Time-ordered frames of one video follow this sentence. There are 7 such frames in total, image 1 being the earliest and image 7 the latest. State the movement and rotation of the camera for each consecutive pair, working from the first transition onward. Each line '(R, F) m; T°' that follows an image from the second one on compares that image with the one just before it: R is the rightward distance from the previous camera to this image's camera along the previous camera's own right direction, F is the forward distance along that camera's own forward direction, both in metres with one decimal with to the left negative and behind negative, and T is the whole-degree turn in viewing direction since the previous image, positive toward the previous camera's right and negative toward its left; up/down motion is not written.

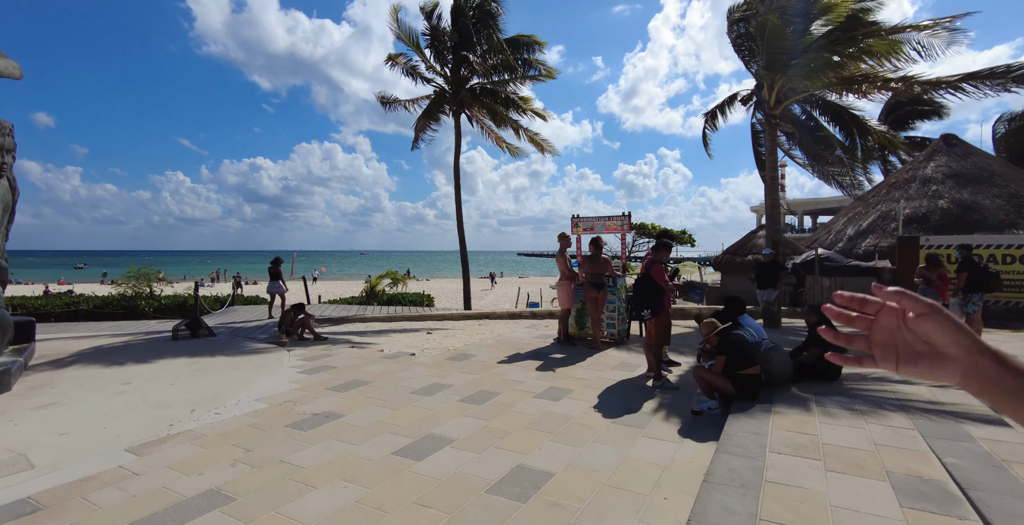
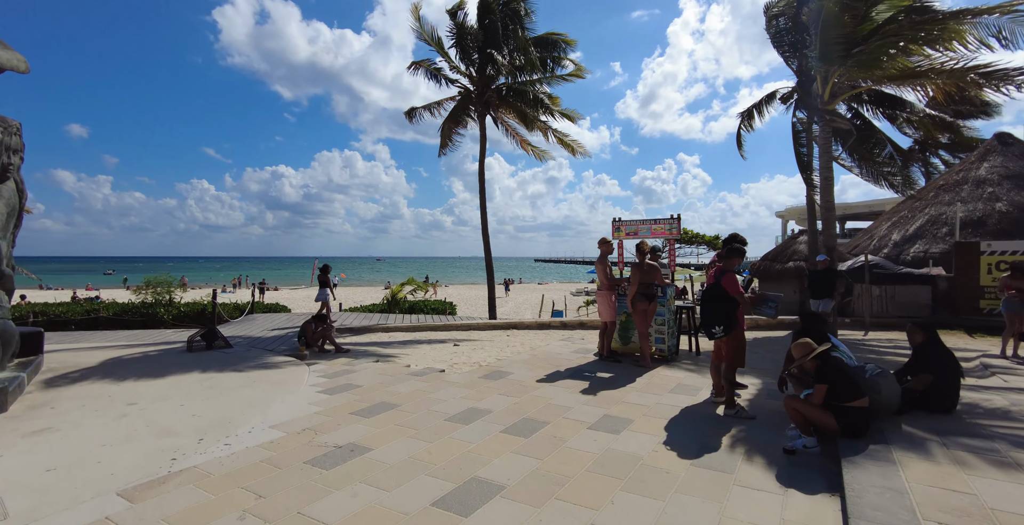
(-0.3, +0.6) m; -2°
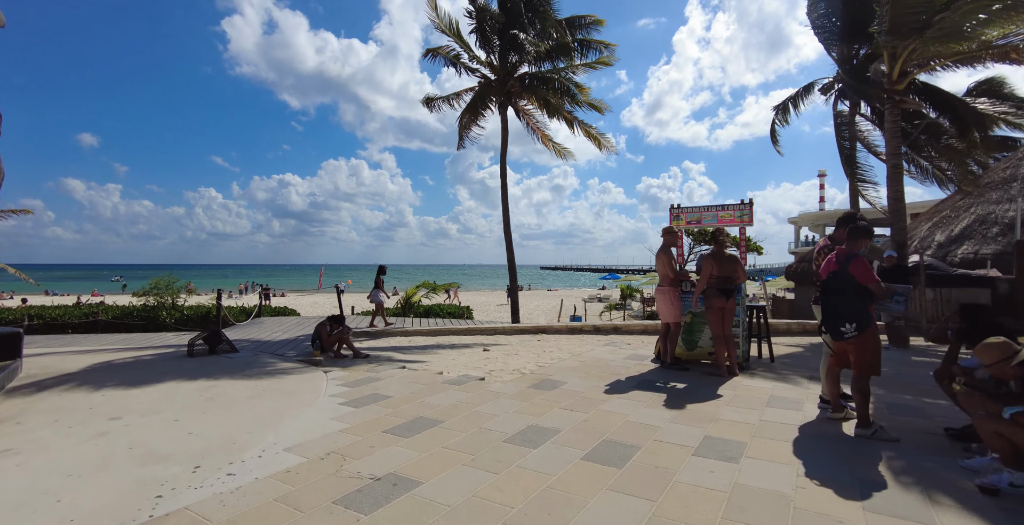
(-0.5, +0.9) m; -1°
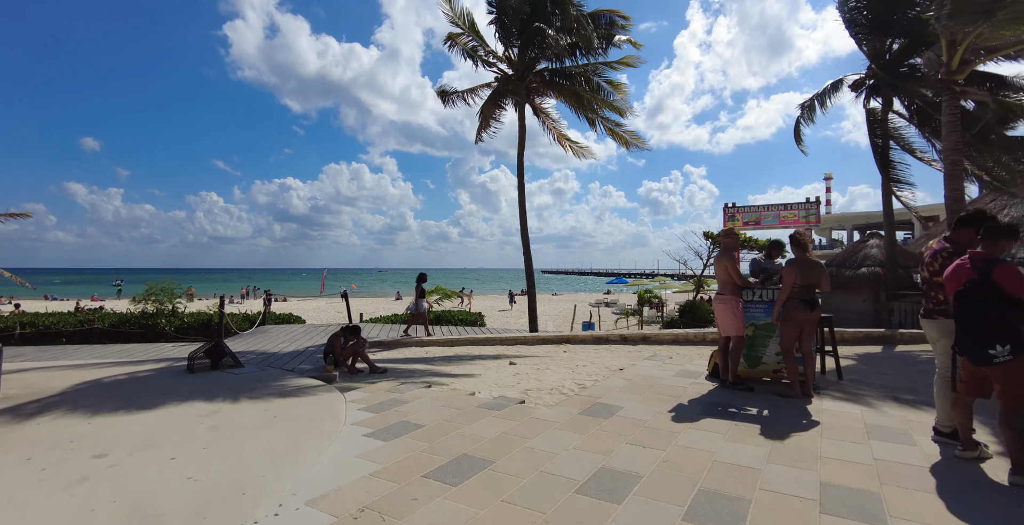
(-0.4, +0.6) m; 0°
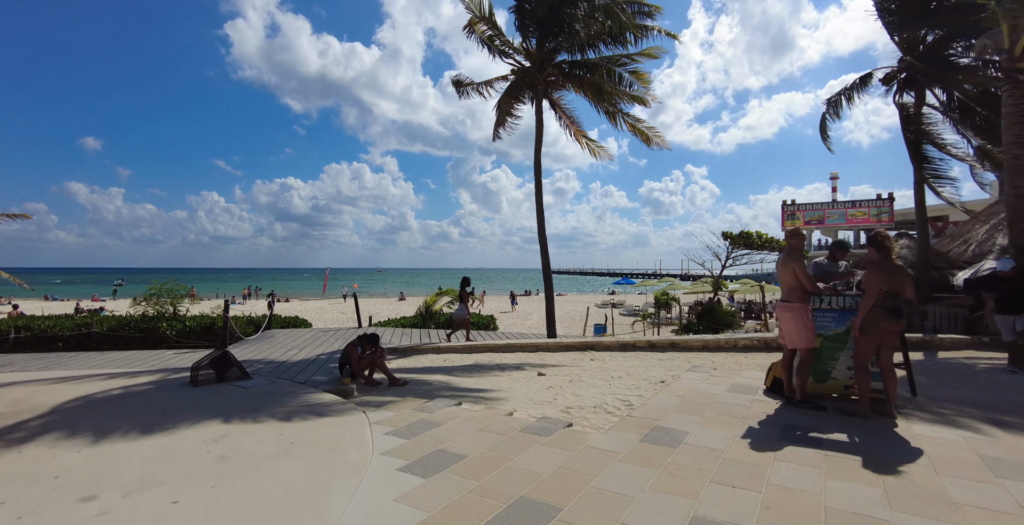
(-0.4, +0.5) m; 0°
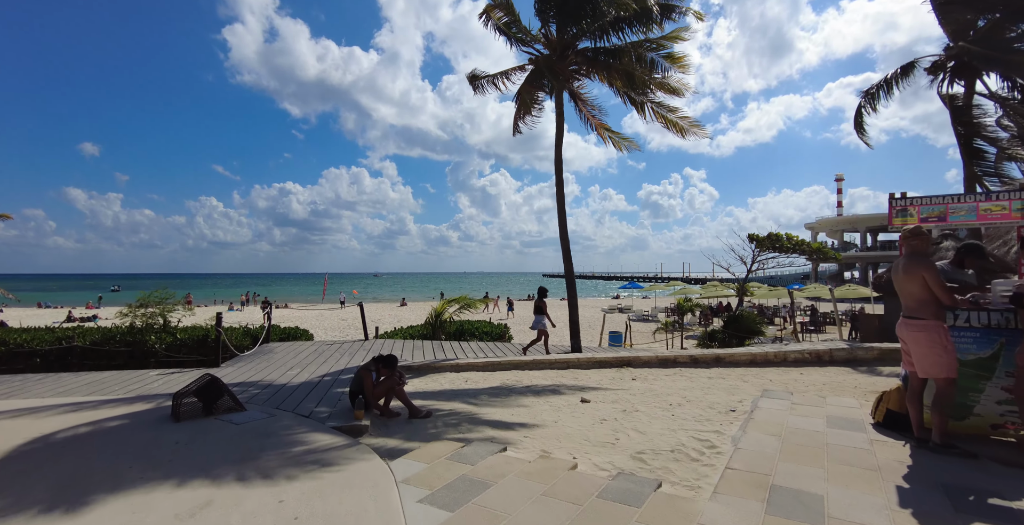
(-0.5, +0.9) m; 0°
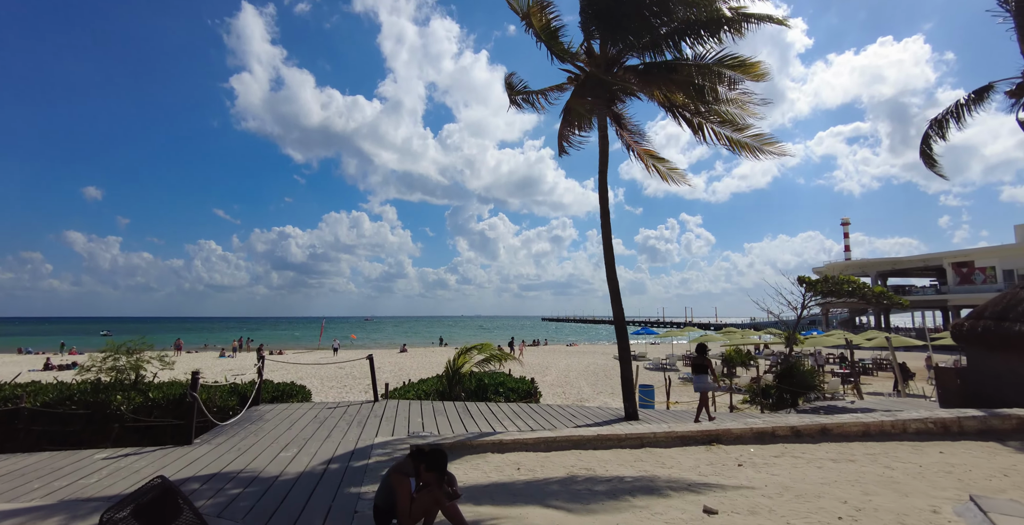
(-0.8, +1.6) m; 0°
